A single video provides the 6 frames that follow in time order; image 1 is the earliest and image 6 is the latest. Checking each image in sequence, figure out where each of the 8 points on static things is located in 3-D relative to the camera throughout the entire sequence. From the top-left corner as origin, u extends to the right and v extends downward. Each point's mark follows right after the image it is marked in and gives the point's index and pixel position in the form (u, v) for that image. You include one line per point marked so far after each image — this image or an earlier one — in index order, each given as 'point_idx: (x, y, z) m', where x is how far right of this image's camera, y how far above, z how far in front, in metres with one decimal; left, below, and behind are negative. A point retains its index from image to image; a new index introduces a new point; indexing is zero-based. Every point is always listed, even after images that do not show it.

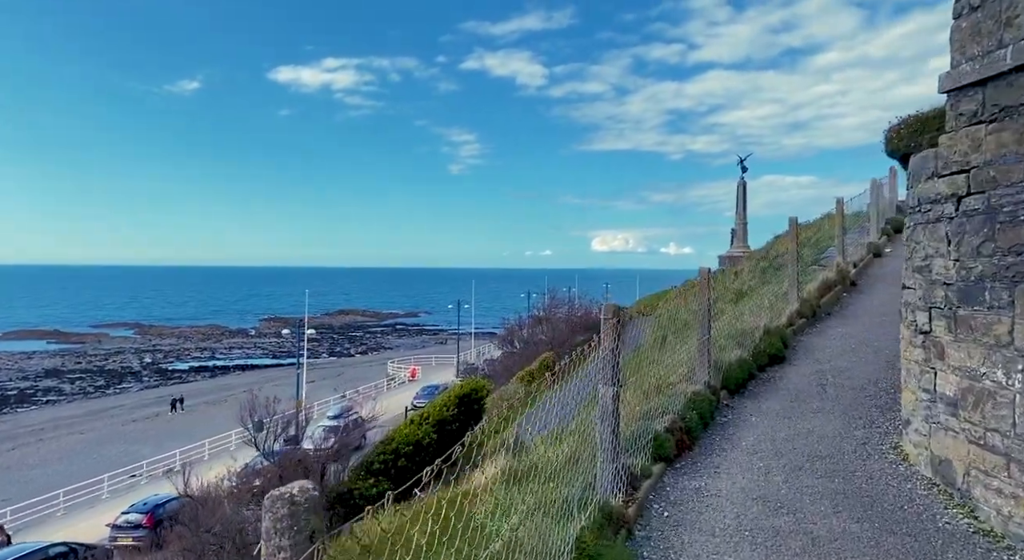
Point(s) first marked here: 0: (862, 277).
0: (+4.4, 0.0, +8.4) m
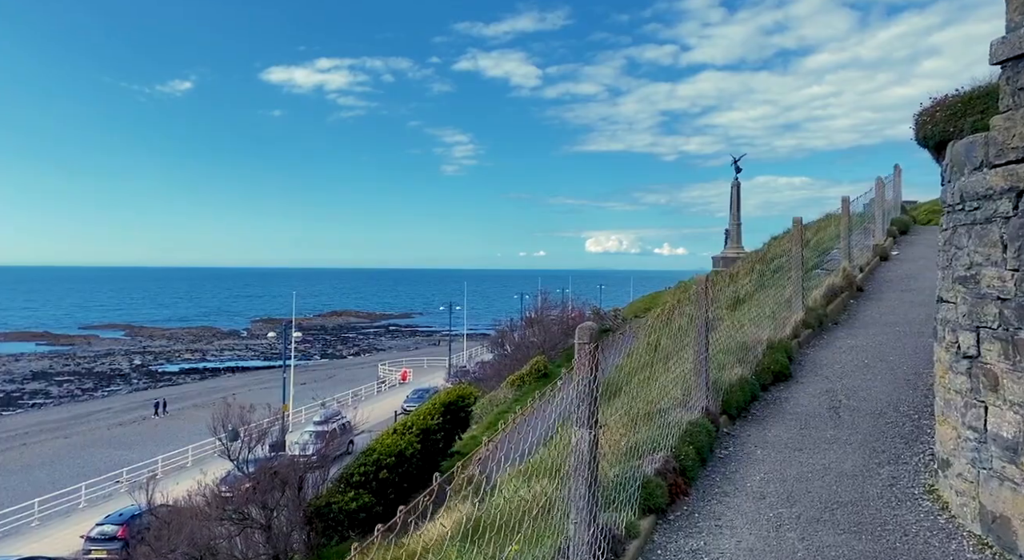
0: (+4.2, 0.0, +7.9) m
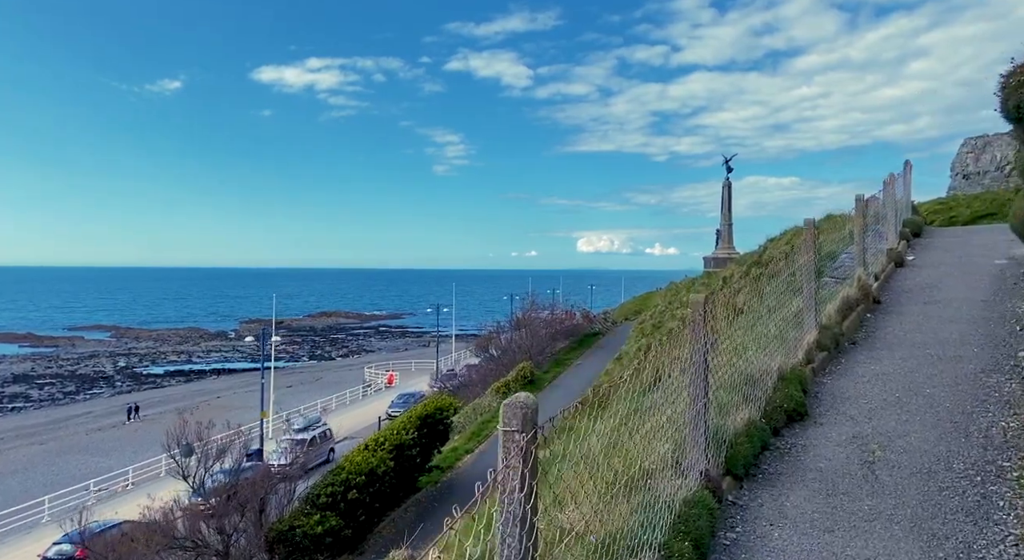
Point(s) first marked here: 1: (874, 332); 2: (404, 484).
0: (+3.8, -0.1, +7.0) m
1: (+3.1, -0.5, +5.9) m
2: (-2.3, -4.4, +14.6) m
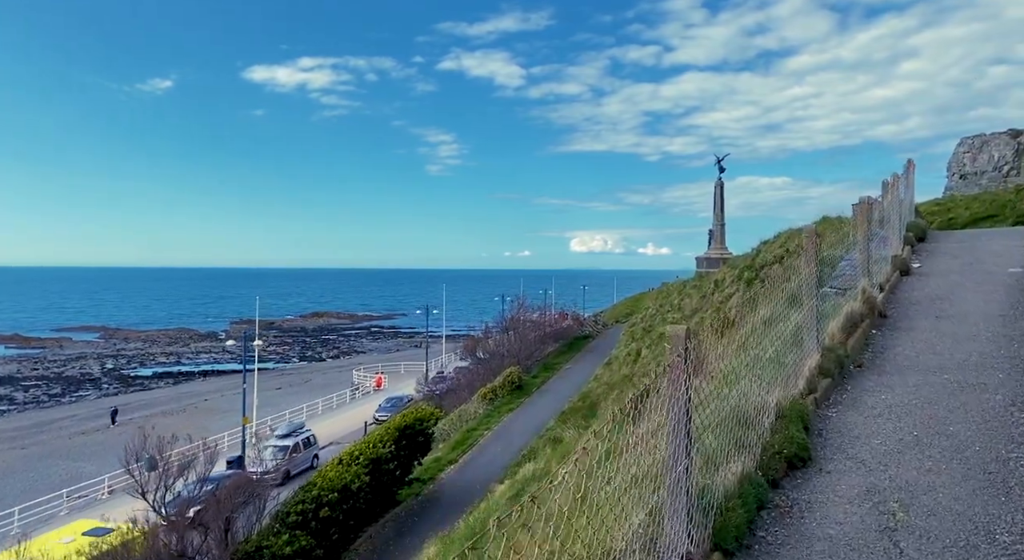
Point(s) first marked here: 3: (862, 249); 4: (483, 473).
0: (+3.5, -0.2, +6.3) m
1: (+2.9, -0.6, +5.3) m
2: (-2.7, -4.5, +13.9) m
3: (+3.2, +0.3, +6.2) m
4: (-0.7, -4.5, +16.1) m
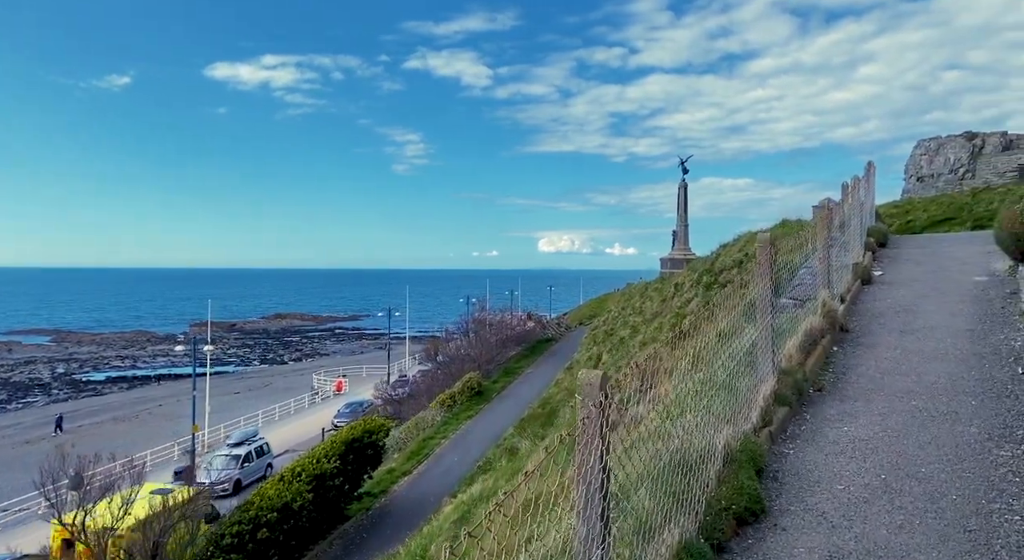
0: (+3.0, -0.3, +5.9) m
1: (+2.4, -0.6, +4.9) m
2: (-3.6, -4.6, +13.2) m
3: (+2.6, +0.2, +5.8) m
4: (-1.7, -4.6, +15.4) m
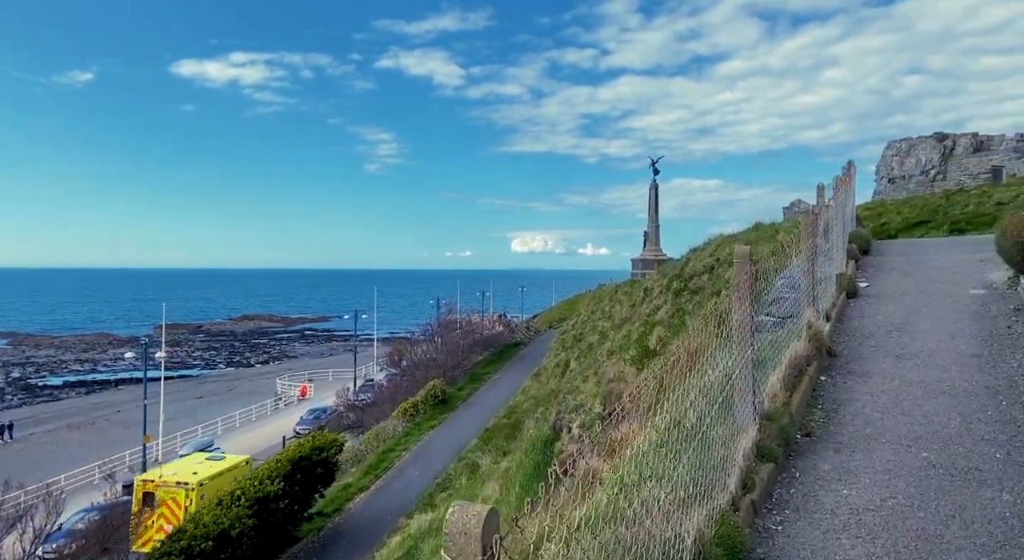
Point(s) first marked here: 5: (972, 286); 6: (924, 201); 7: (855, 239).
0: (+2.5, -0.4, +5.2) m
1: (+1.9, -0.8, +4.1) m
2: (-4.3, -4.7, +12.2) m
3: (+2.2, +0.1, +5.1) m
4: (-2.5, -4.8, +14.5) m
5: (+4.4, 0.0, +6.6) m
6: (+10.2, +2.0, +16.9) m
7: (+4.2, +0.5, +8.4) m
